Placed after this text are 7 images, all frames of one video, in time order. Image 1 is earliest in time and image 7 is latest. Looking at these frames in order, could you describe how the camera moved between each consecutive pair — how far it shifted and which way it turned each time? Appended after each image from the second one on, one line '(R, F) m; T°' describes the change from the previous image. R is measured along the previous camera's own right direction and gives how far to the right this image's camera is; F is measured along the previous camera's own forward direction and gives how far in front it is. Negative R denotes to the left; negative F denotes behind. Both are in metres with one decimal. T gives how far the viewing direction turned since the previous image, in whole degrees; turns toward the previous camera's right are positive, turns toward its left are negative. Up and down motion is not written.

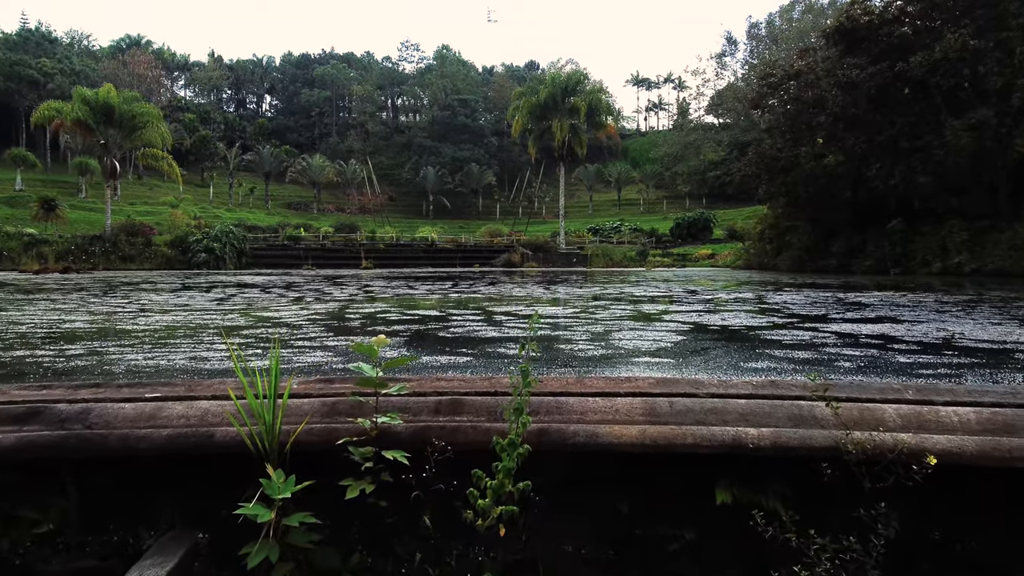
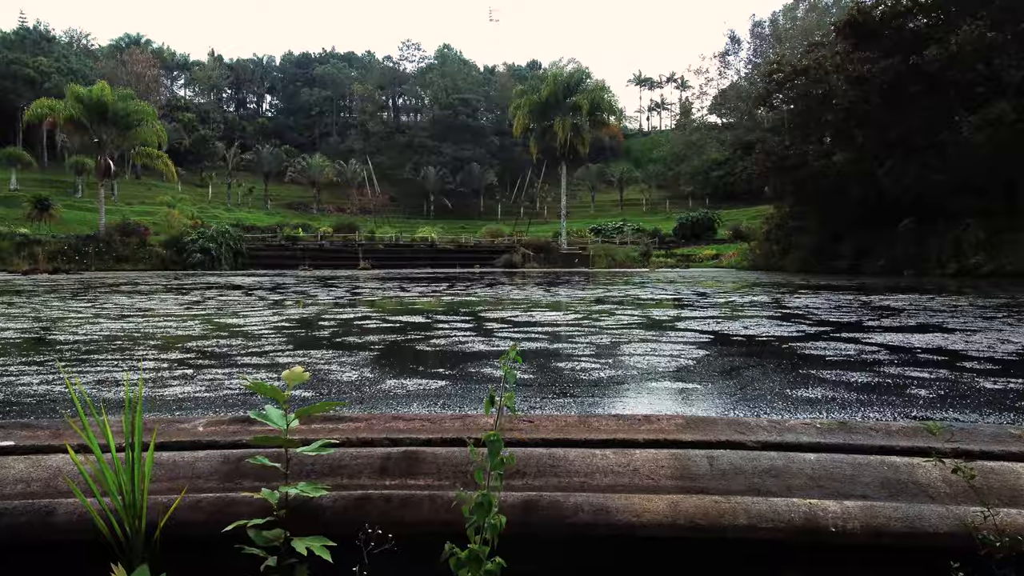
(+0.1, +0.8) m; 0°
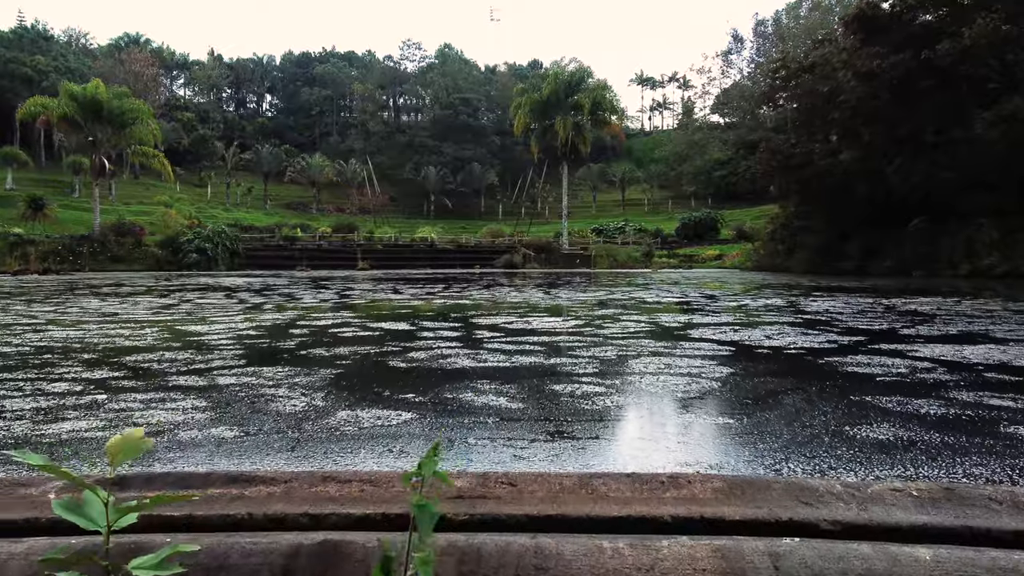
(+0.1, +0.7) m; 0°
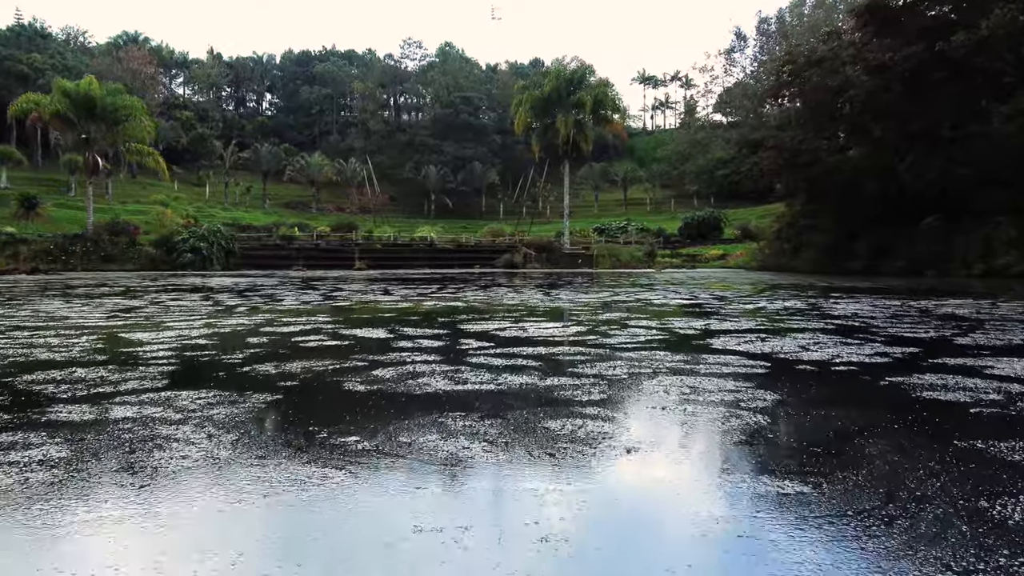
(+0.1, +0.8) m; 0°
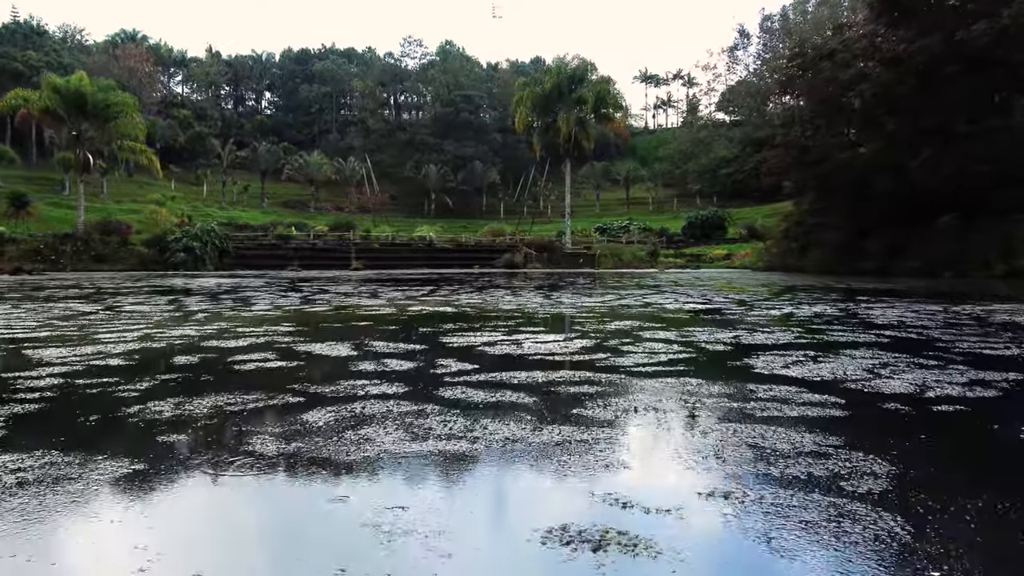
(+0.1, +1.0) m; 0°
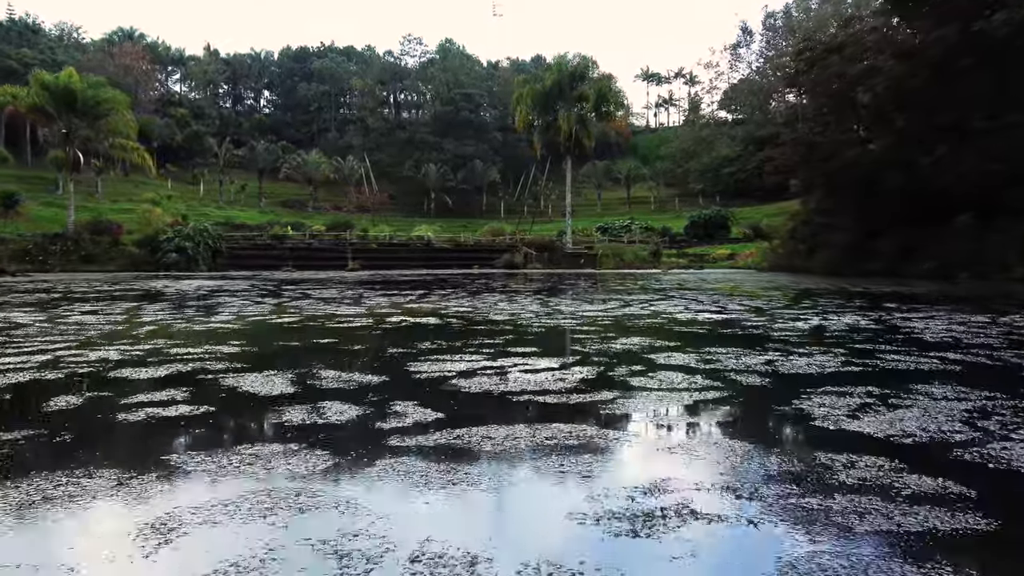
(+0.1, +0.9) m; 0°
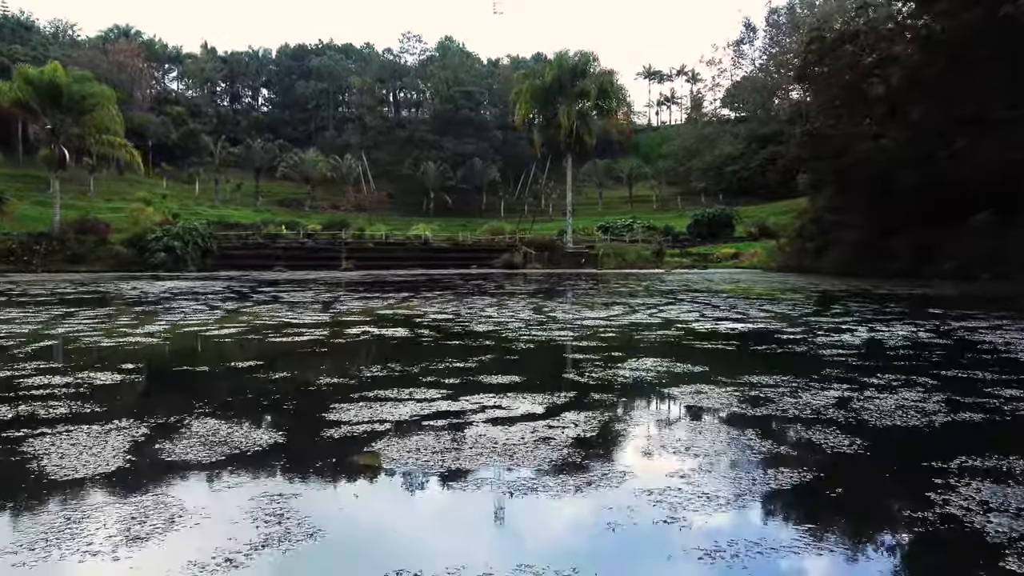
(+0.1, +1.2) m; 0°
